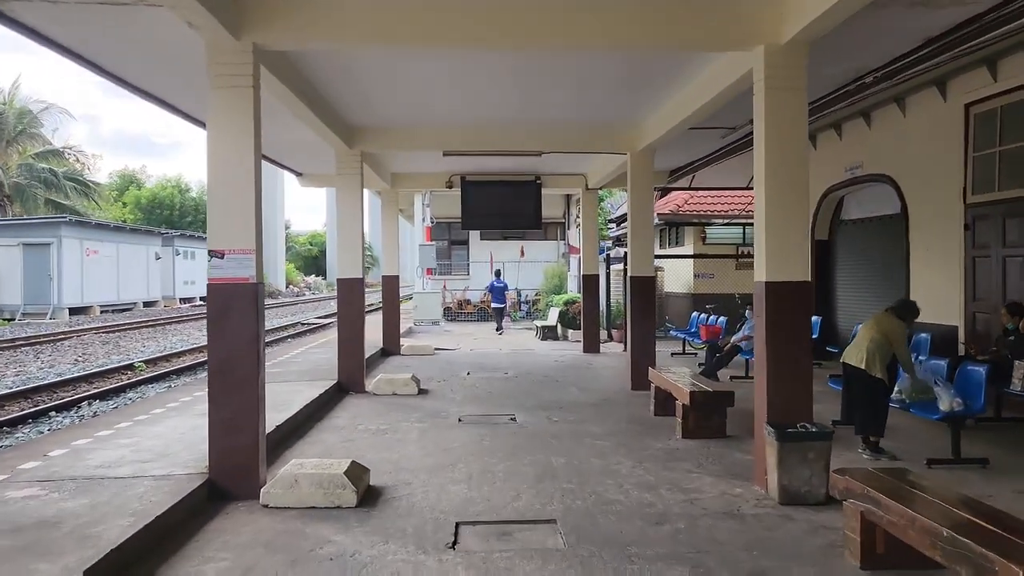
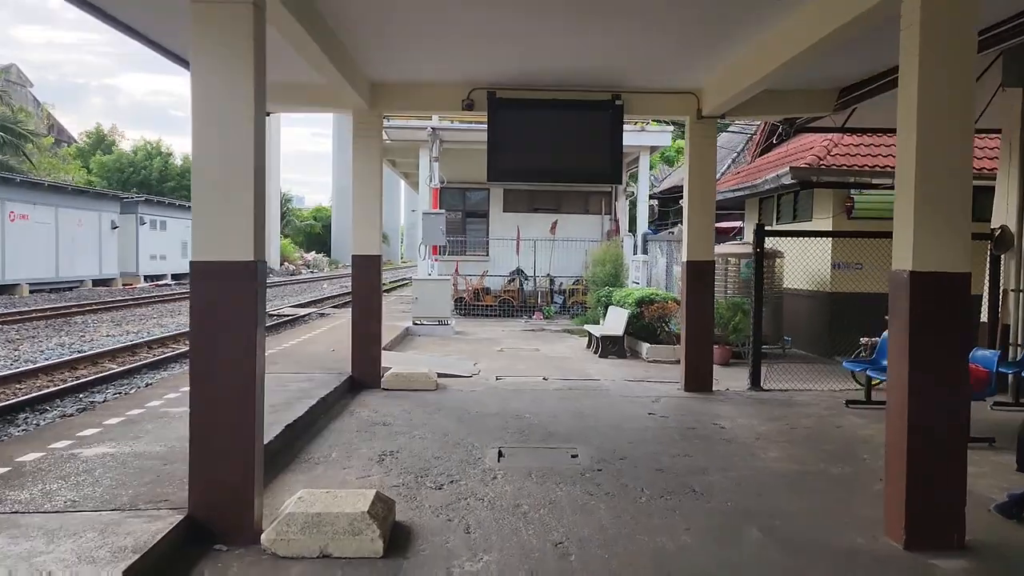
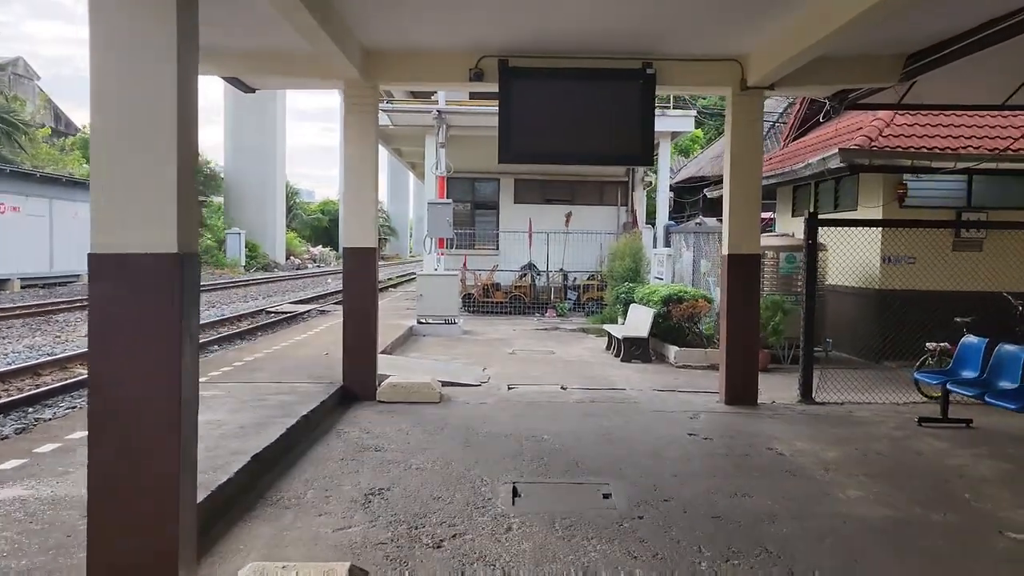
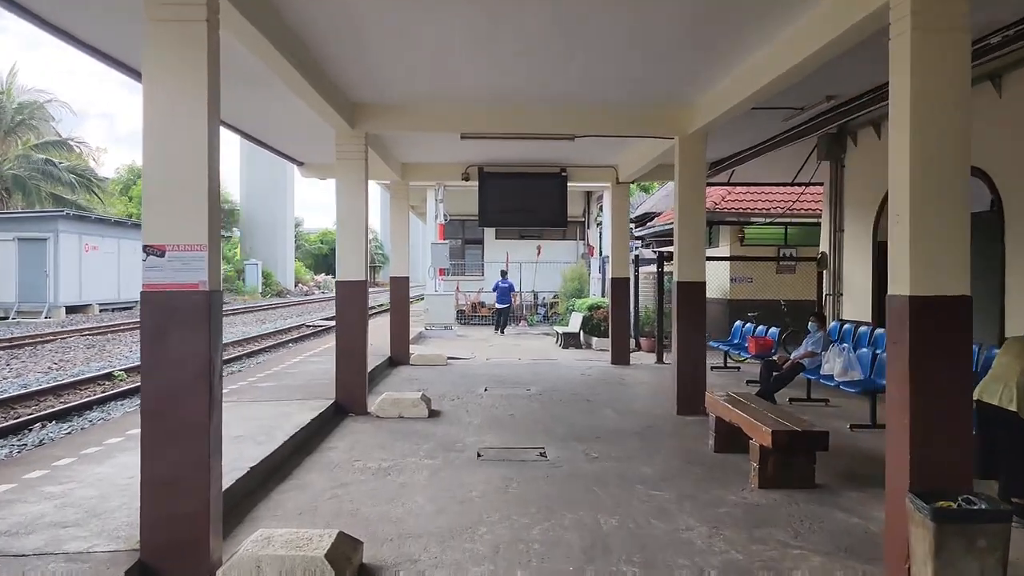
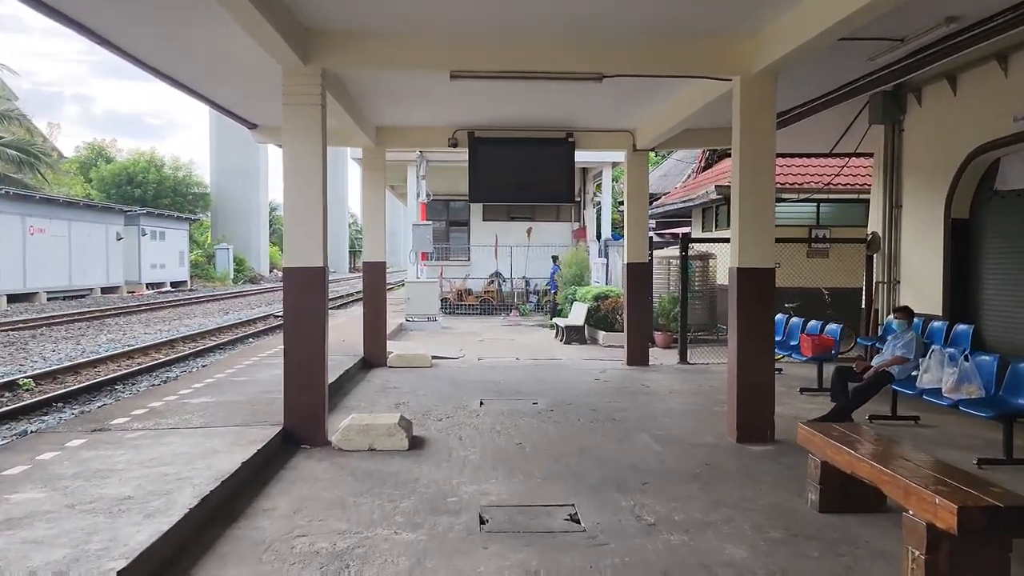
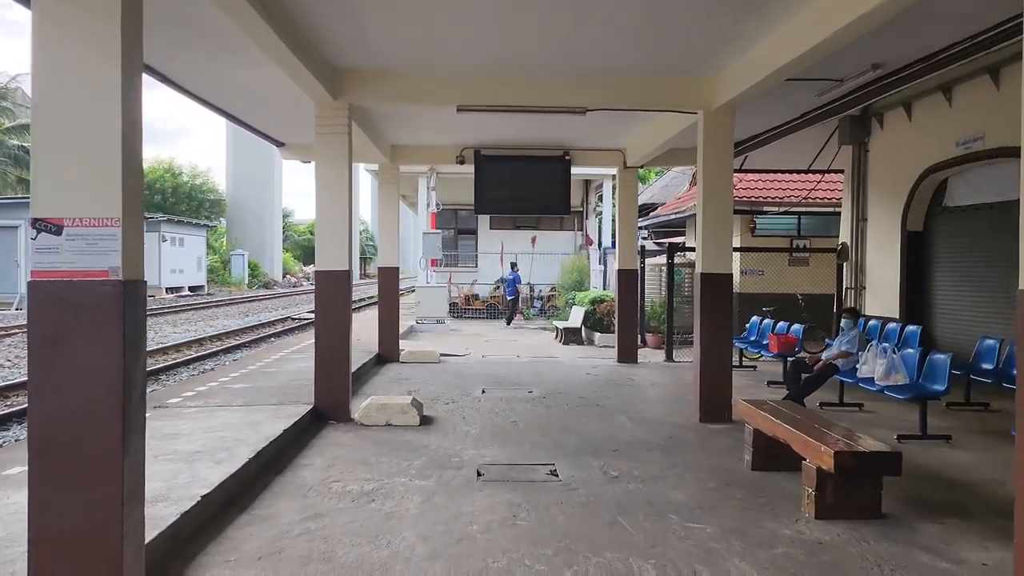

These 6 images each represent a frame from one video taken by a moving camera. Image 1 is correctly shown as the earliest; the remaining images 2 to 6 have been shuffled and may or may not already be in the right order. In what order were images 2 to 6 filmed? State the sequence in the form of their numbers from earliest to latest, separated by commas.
4, 6, 5, 2, 3
